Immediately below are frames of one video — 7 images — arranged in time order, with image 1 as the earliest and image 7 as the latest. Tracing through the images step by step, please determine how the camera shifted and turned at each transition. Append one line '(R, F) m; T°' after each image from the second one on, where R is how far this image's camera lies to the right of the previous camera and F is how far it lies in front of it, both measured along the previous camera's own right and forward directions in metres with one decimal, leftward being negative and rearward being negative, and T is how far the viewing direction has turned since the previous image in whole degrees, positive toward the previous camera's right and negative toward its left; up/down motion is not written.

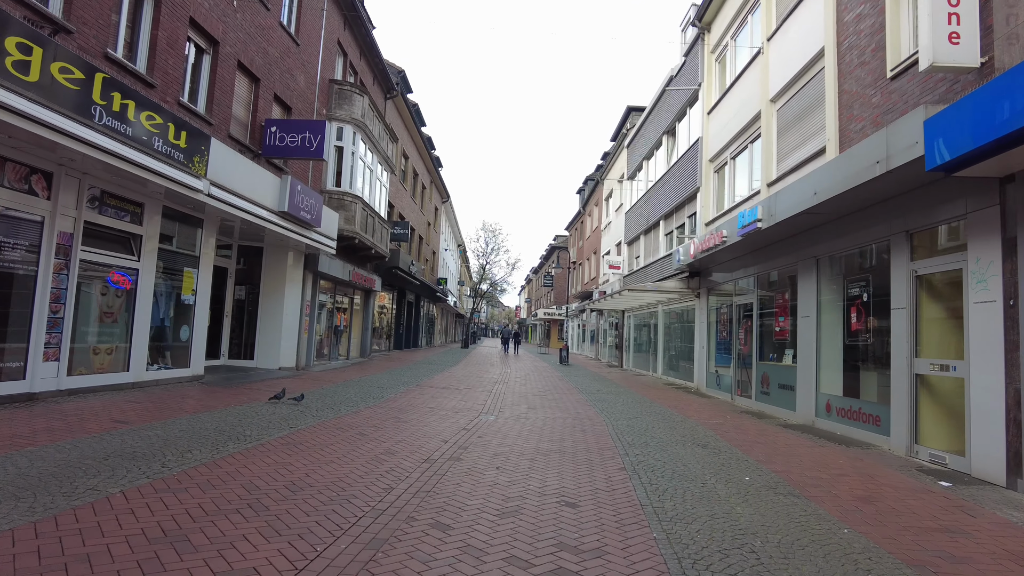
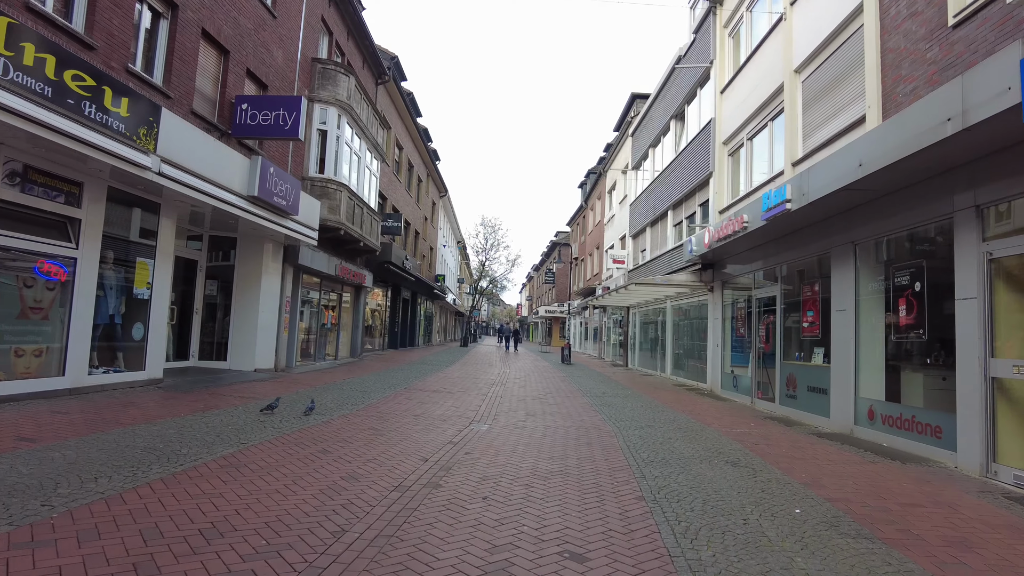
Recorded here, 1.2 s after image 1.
(+0.1, +1.2) m; 0°
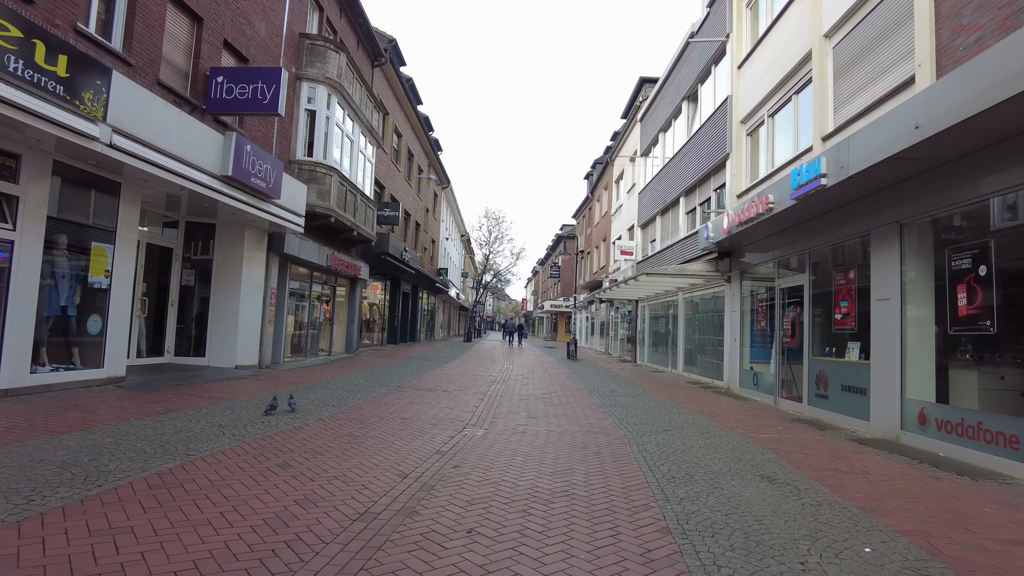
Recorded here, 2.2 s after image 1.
(+0.1, +1.0) m; 0°
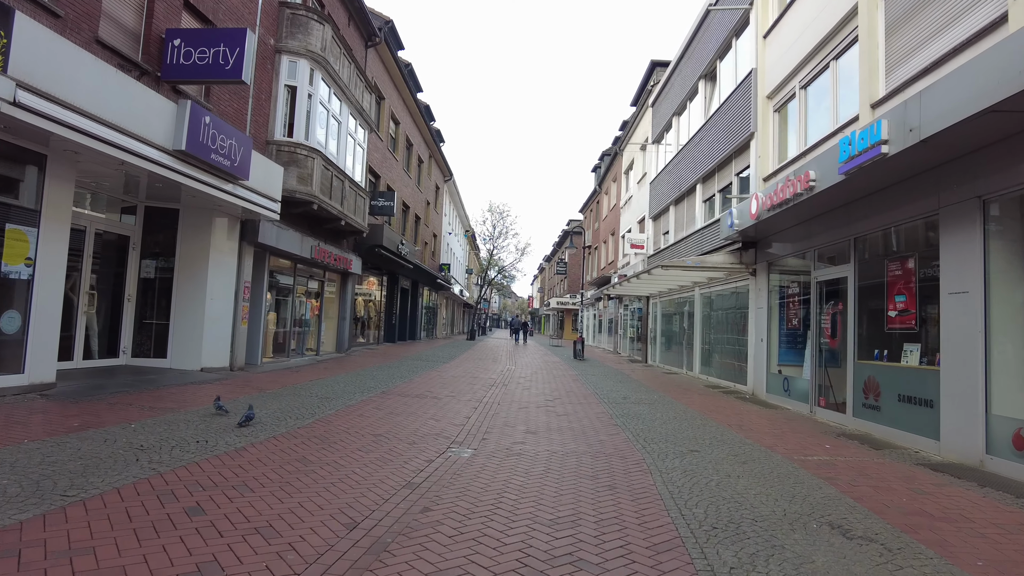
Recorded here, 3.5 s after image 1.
(+0.1, +1.4) m; -1°
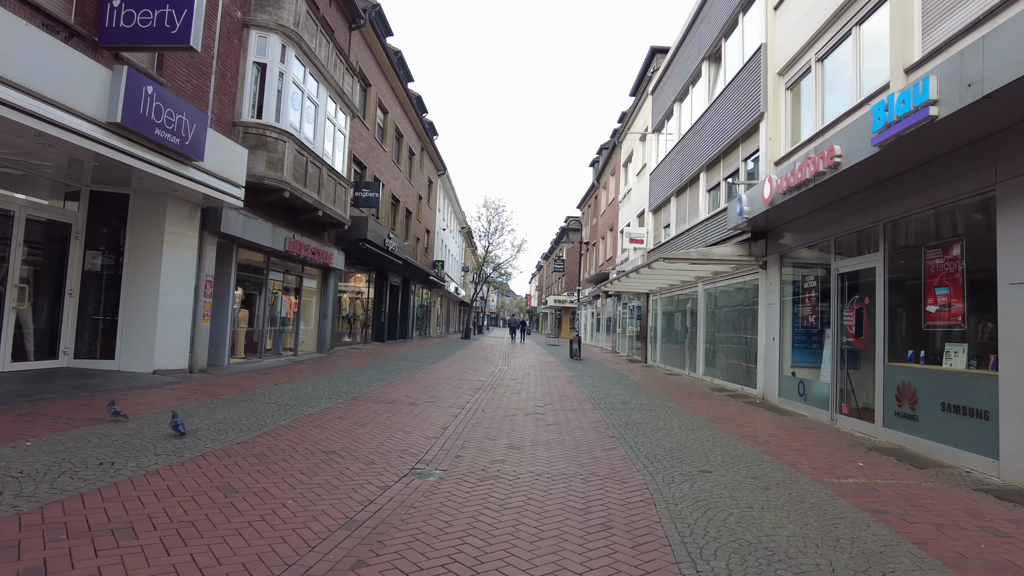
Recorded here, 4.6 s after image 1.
(+0.2, +1.1) m; 0°
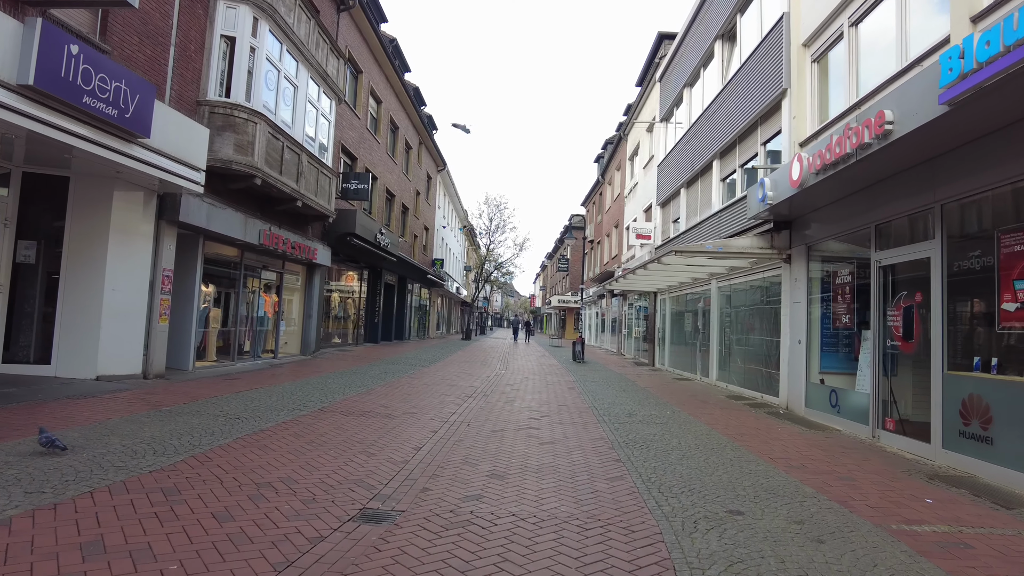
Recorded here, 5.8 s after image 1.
(+0.2, +1.2) m; 0°
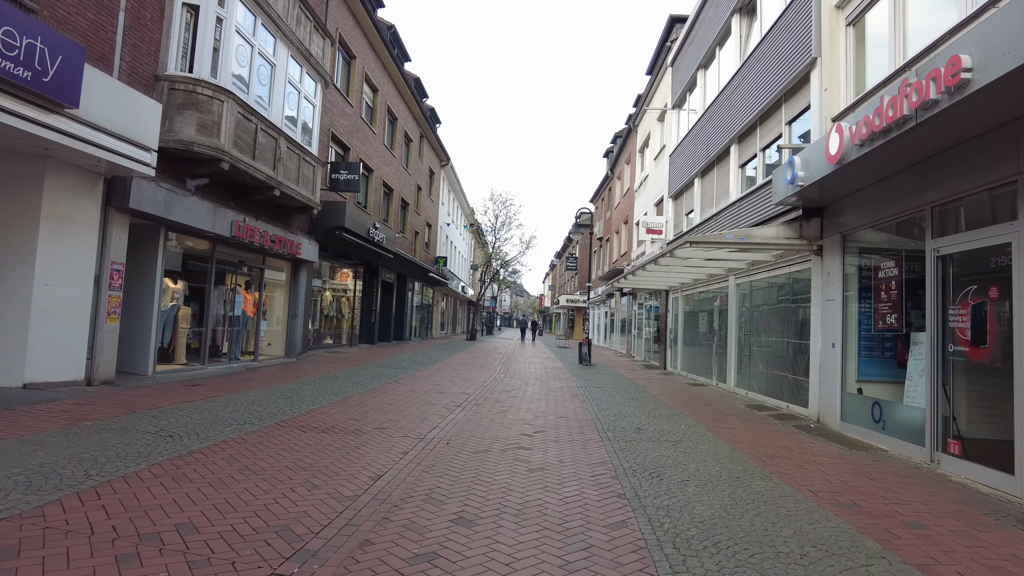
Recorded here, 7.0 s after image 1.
(+0.2, +1.2) m; -1°
